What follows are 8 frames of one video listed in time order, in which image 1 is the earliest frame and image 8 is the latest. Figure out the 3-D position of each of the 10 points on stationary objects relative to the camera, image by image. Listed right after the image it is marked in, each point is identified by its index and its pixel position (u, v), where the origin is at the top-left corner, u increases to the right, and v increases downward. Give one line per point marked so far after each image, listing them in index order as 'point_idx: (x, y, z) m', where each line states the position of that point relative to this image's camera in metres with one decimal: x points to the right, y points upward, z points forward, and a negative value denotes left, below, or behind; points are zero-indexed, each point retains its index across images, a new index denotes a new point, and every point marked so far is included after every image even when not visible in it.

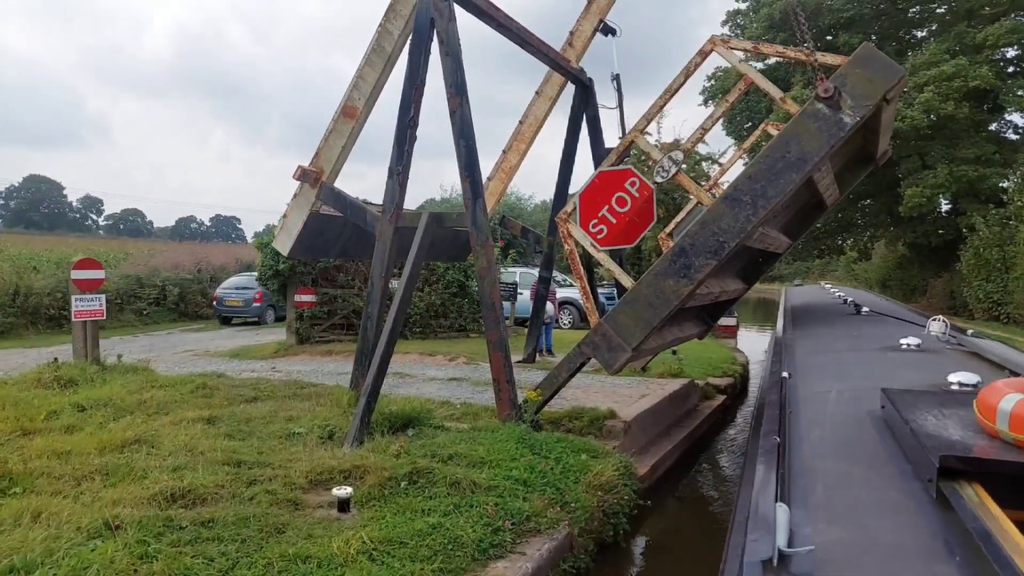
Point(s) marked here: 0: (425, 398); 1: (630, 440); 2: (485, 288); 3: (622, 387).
0: (-0.7, -0.9, +5.5) m
1: (+0.8, -1.0, +4.7) m
2: (-0.2, 0.0, +4.6) m
3: (+1.0, -0.9, +6.2) m
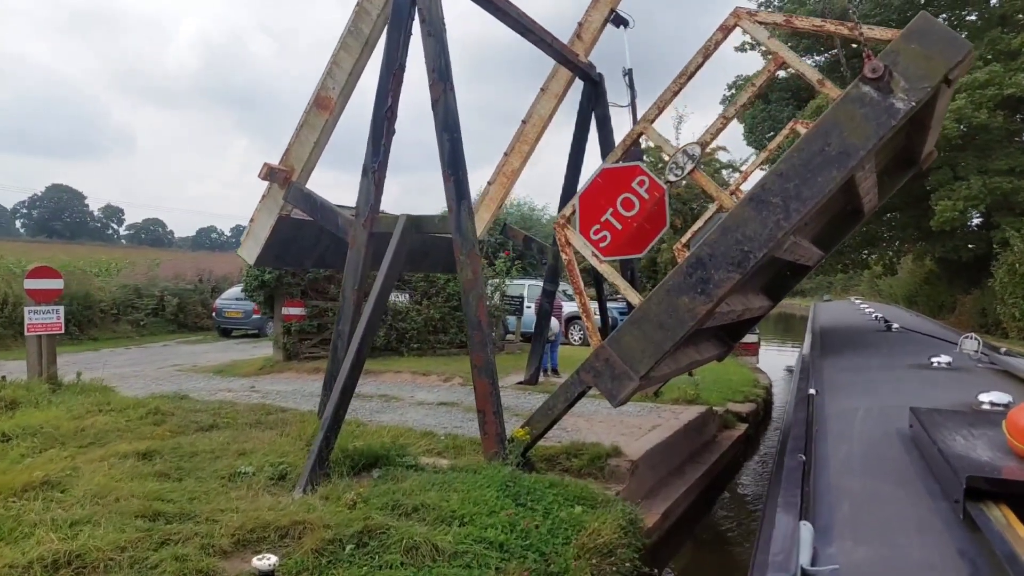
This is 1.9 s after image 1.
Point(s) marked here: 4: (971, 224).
0: (-0.8, -1.0, +4.8) m
1: (+0.7, -1.1, +4.1) m
2: (-0.2, -0.1, +4.0) m
3: (+0.9, -1.0, +5.5) m
4: (+10.9, +1.5, +16.5) m
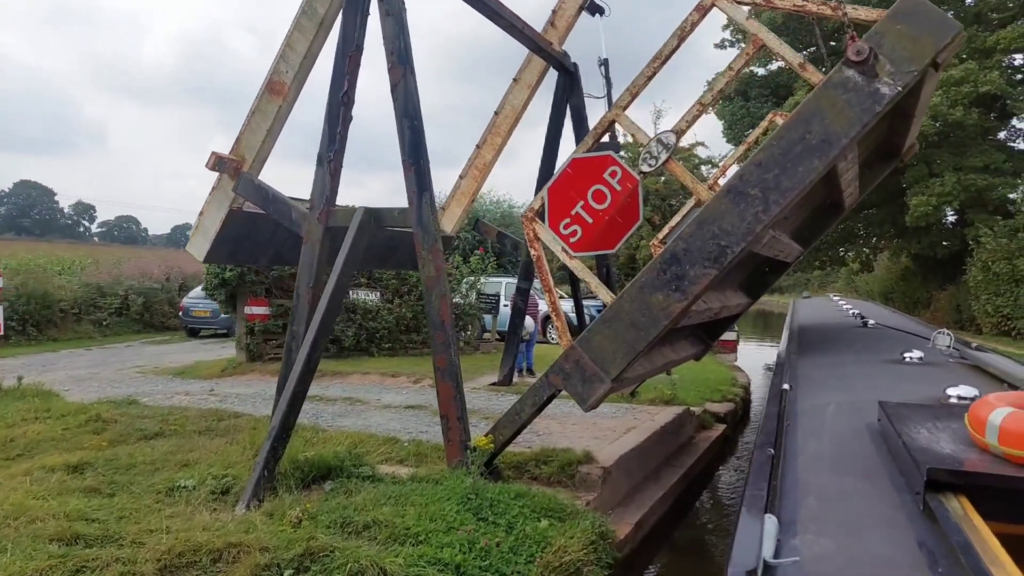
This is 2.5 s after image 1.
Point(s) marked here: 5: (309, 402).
0: (-1.0, -1.0, +4.6) m
1: (+0.5, -1.1, +3.8) m
2: (-0.4, -0.1, +3.8) m
3: (+0.7, -1.0, +5.3) m
4: (+10.3, +1.6, +16.6) m
5: (-1.7, -1.0, +5.7) m
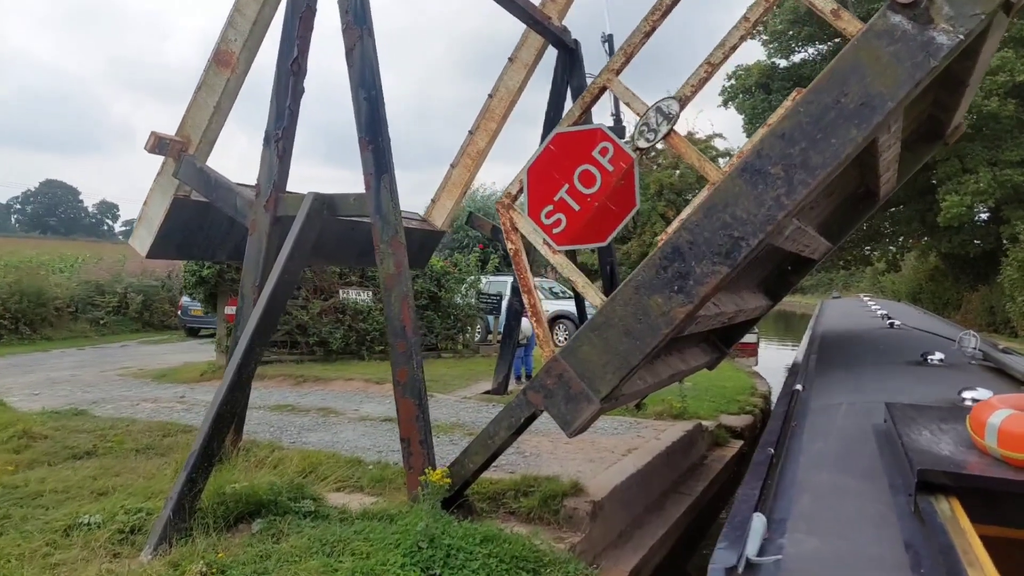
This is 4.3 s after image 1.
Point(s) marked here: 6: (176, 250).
0: (-1.1, -1.0, +4.0) m
1: (+0.4, -1.1, +3.2) m
2: (-0.5, -0.1, +3.2) m
3: (+0.6, -1.0, +4.7) m
4: (+10.6, +1.6, +15.7) m
5: (-1.8, -0.9, +5.2) m
6: (-2.0, +0.2, +4.1) m
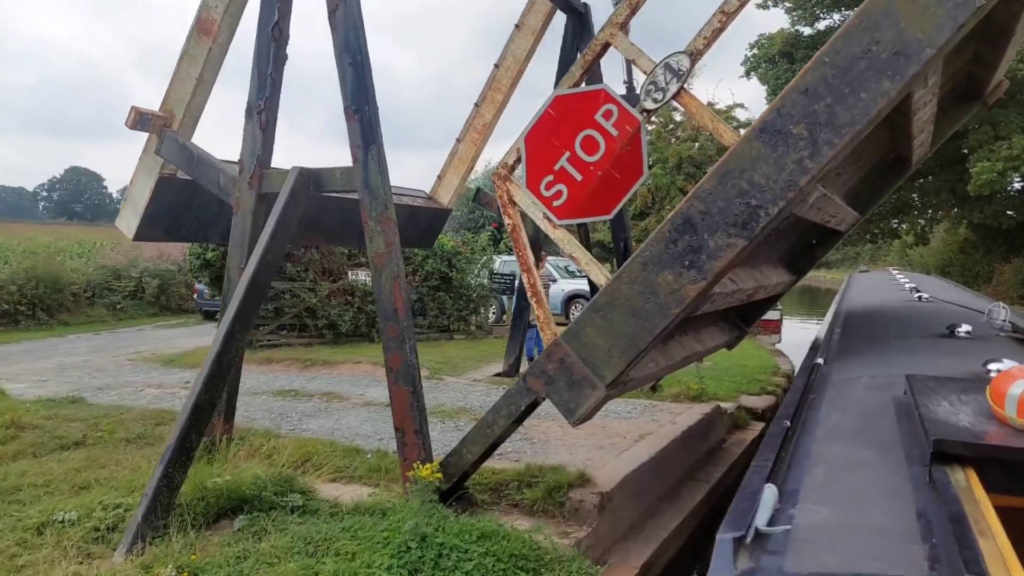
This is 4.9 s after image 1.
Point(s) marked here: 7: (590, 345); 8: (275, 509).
0: (-1.0, -0.9, +3.9) m
1: (+0.4, -1.0, +3.0) m
2: (-0.6, 0.0, +3.0) m
3: (+0.7, -0.9, +4.5) m
4: (+10.9, +2.2, +15.1) m
5: (-1.7, -0.8, +5.0) m
6: (-2.0, +0.3, +3.9) m
7: (+0.3, -0.2, +2.7) m
8: (-0.9, -0.9, +2.7) m
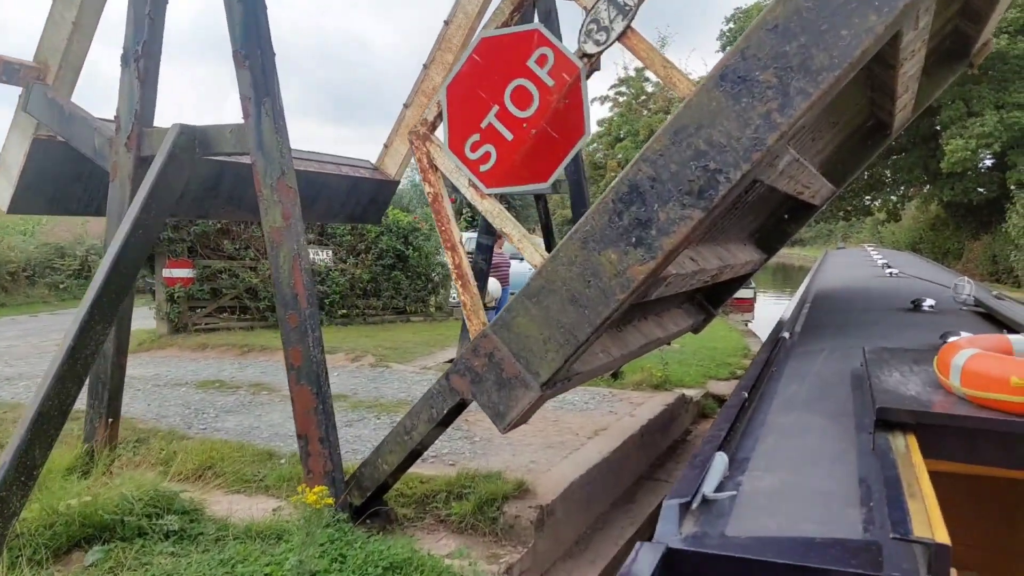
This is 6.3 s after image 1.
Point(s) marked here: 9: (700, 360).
0: (-1.4, -0.8, +3.4) m
1: (+0.1, -1.0, +2.6) m
2: (-0.8, +0.1, +2.5) m
3: (+0.3, -0.7, +4.1) m
4: (+10.2, +2.7, +14.9) m
5: (-2.0, -0.7, +4.6) m
6: (-2.3, +0.4, +3.4) m
7: (0.0, -0.2, +2.3) m
8: (-1.2, -0.8, +2.3) m
9: (+1.6, -0.6, +6.0) m
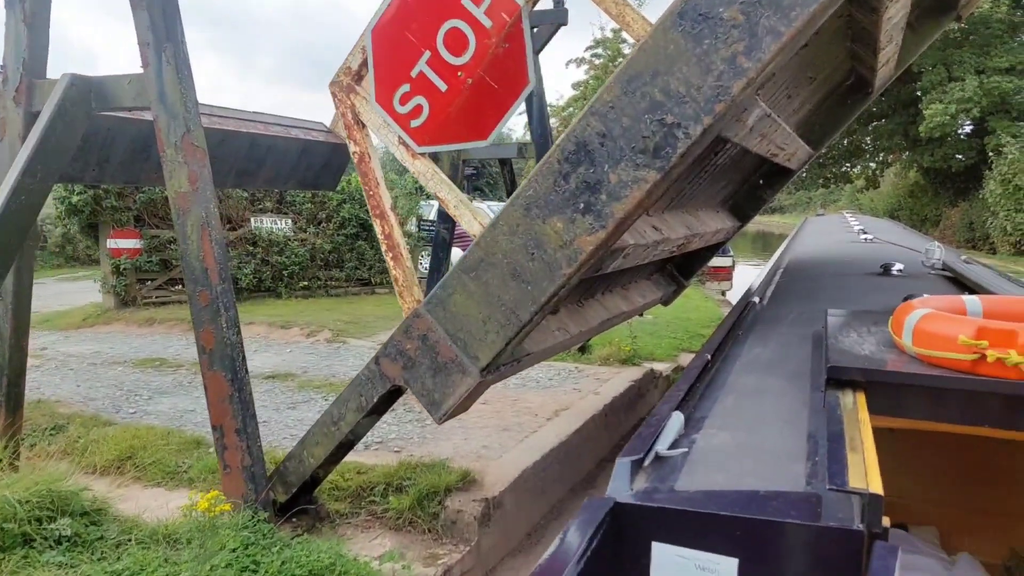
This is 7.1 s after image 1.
0: (-1.6, -0.6, +3.1) m
1: (-0.1, -0.9, +2.4) m
2: (-1.0, +0.2, +2.2) m
3: (+0.1, -0.6, +3.8) m
4: (+9.7, +3.4, +14.8) m
5: (-2.3, -0.5, +4.3) m
6: (-2.5, +0.5, +3.1) m
7: (-0.2, -0.1, +2.0) m
8: (-1.4, -0.7, +2.0) m
9: (+1.3, -0.4, +5.8) m
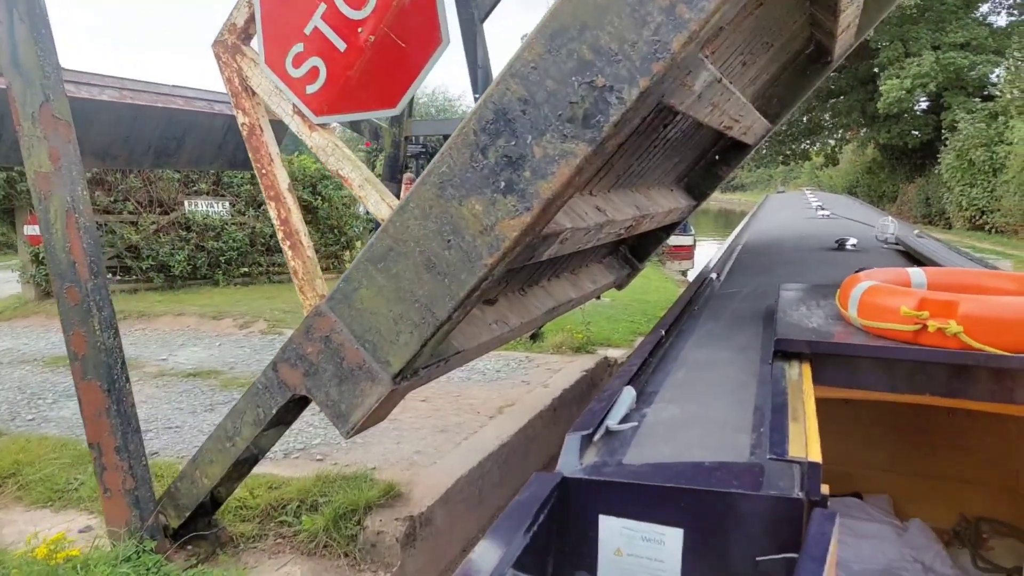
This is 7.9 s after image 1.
0: (-1.8, -0.6, +2.8) m
1: (-0.3, -0.8, +2.2) m
2: (-1.3, +0.2, +1.9) m
3: (-0.2, -0.5, +3.6) m
4: (+8.8, +3.9, +14.8) m
5: (-2.6, -0.5, +3.9) m
6: (-2.8, +0.5, +2.6) m
7: (-0.4, -0.1, +1.7) m
8: (-1.6, -0.7, +1.7) m
9: (+1.0, -0.2, +5.6) m
